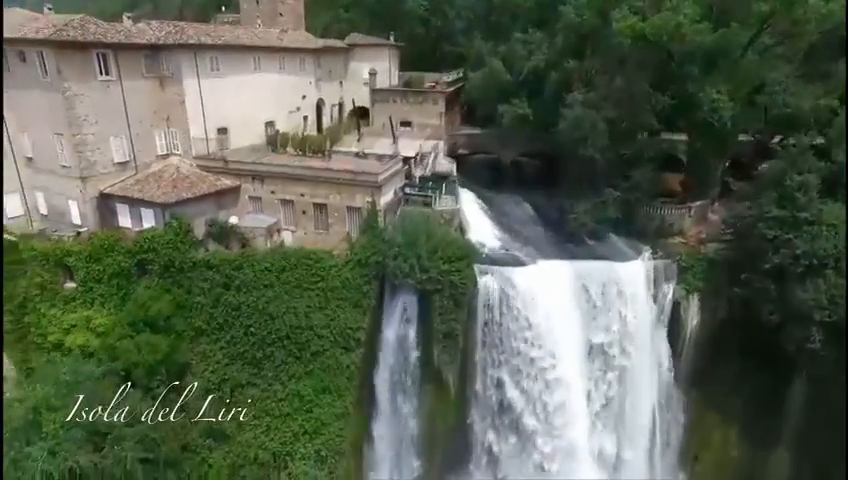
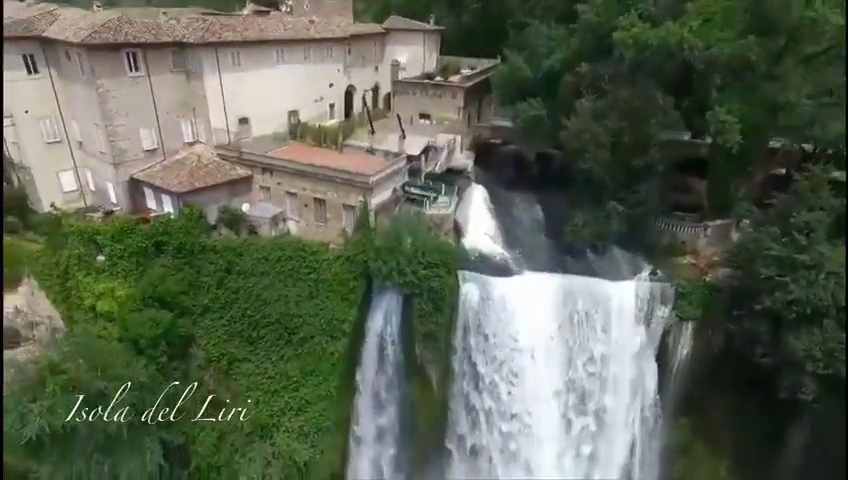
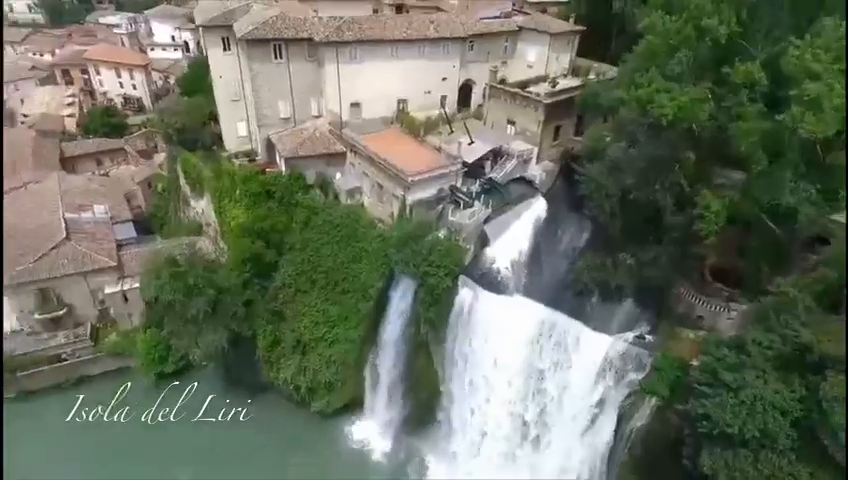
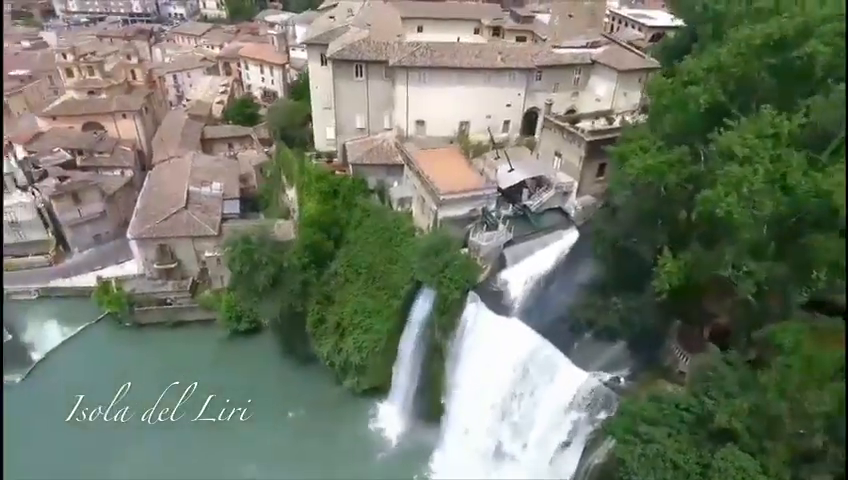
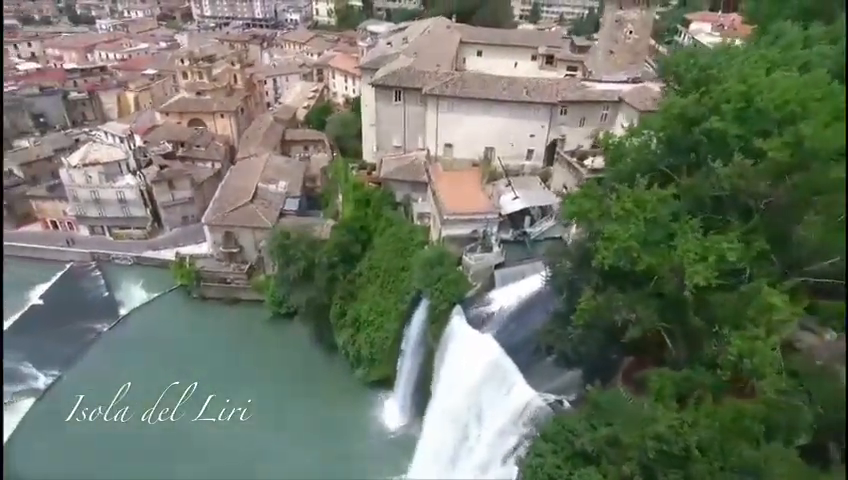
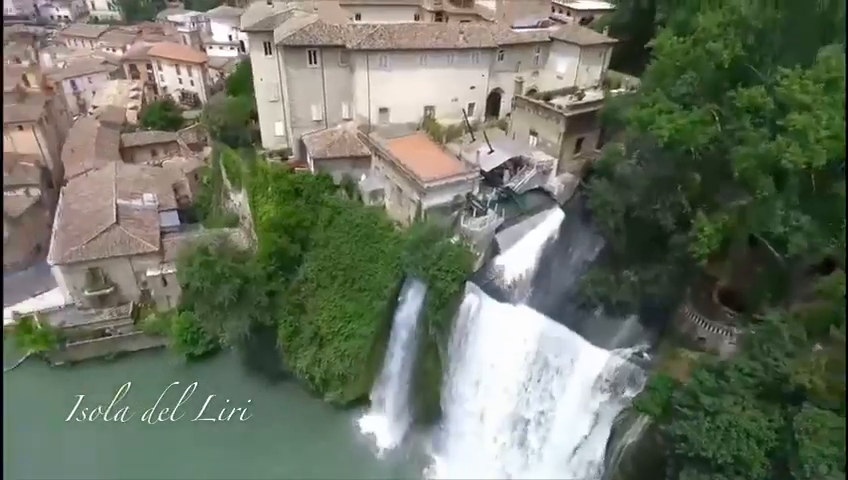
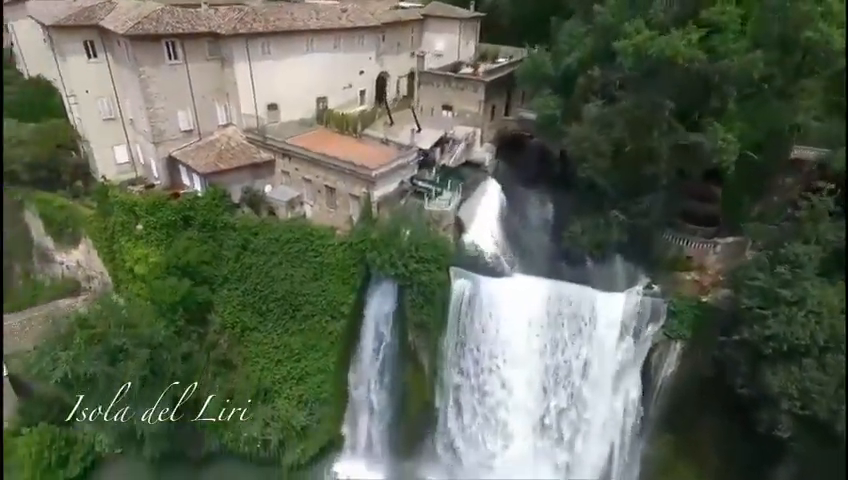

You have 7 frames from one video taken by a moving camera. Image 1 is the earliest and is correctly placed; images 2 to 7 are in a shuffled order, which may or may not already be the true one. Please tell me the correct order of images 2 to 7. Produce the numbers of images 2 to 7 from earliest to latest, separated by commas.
2, 7, 3, 6, 4, 5
